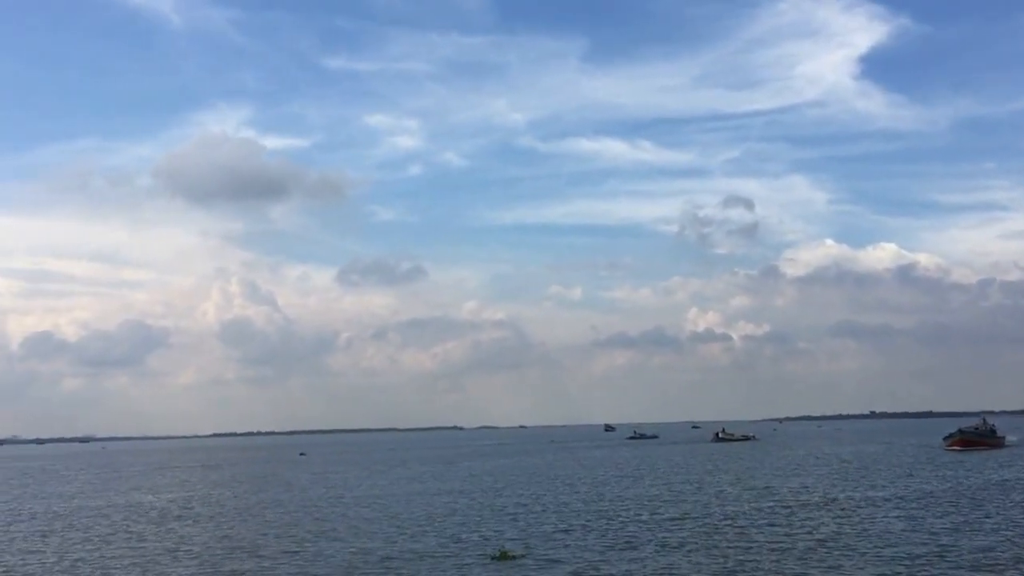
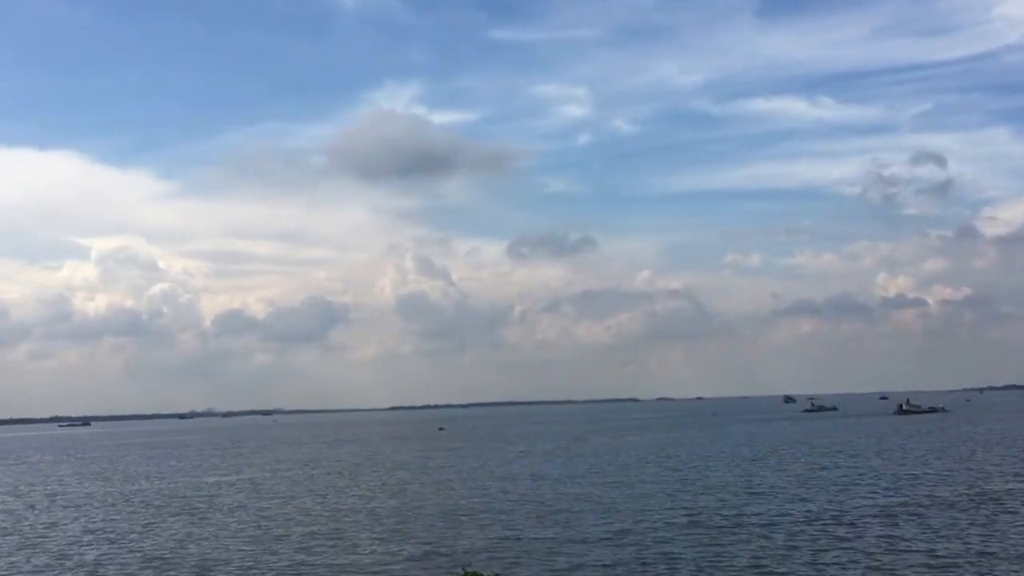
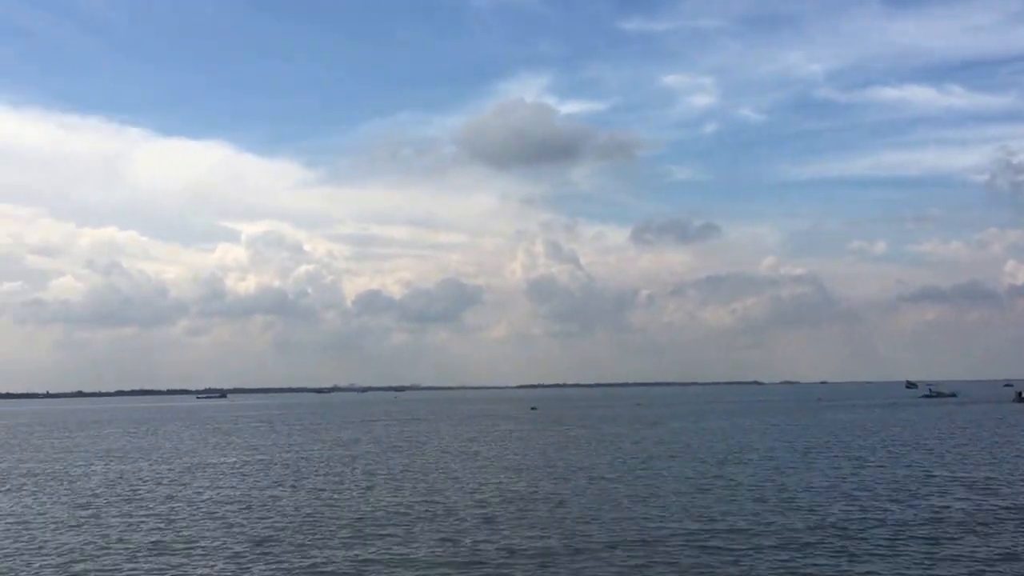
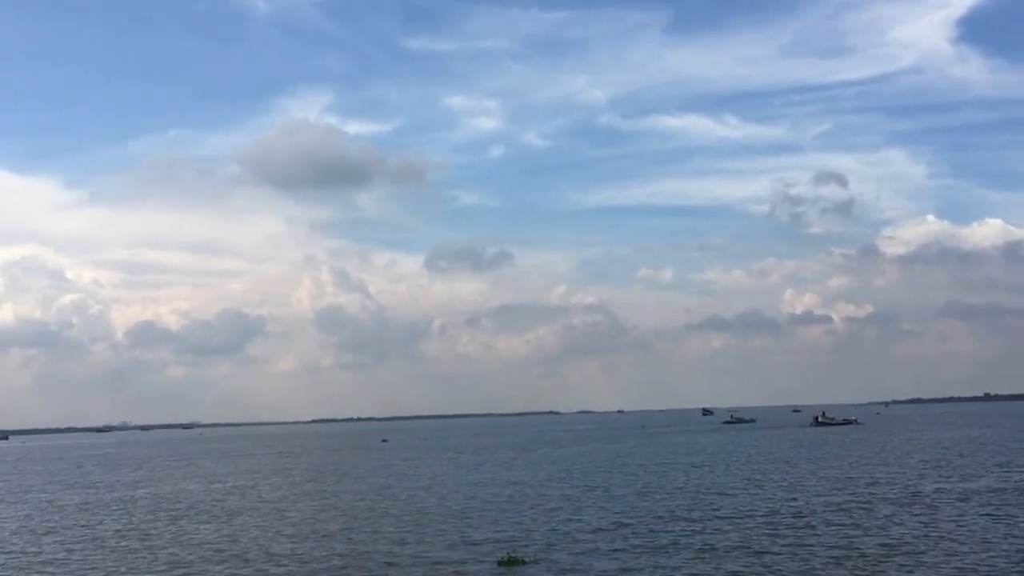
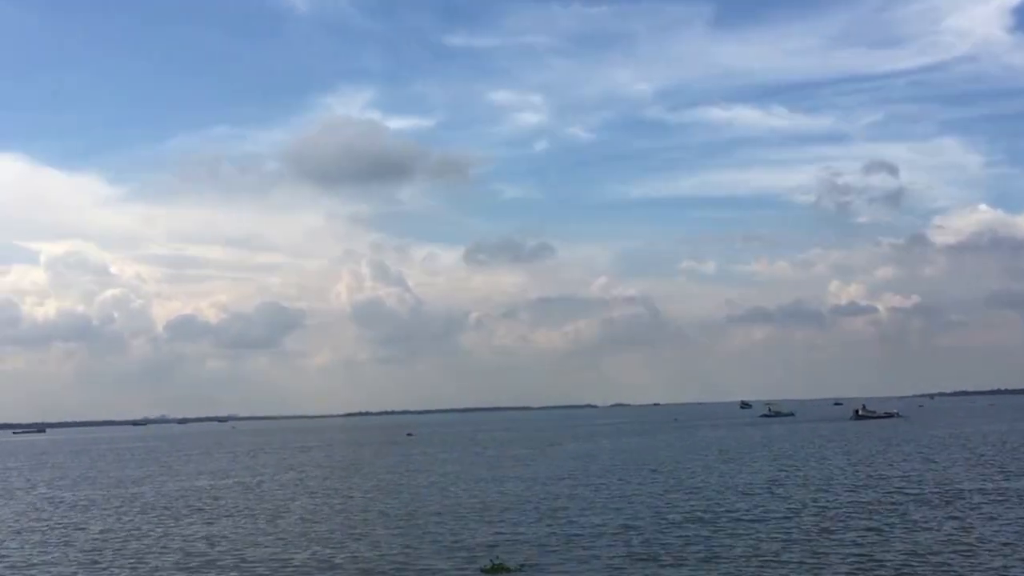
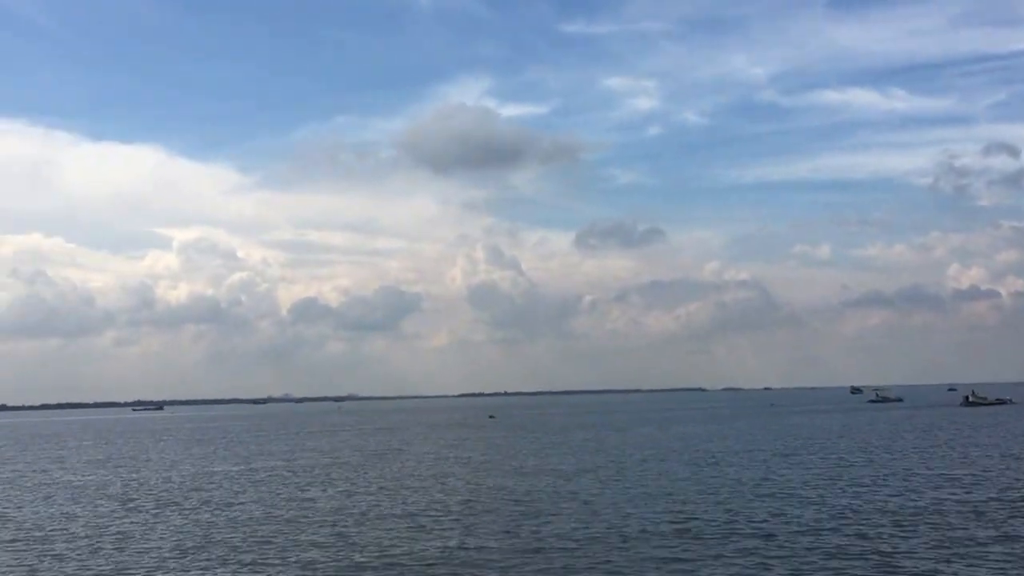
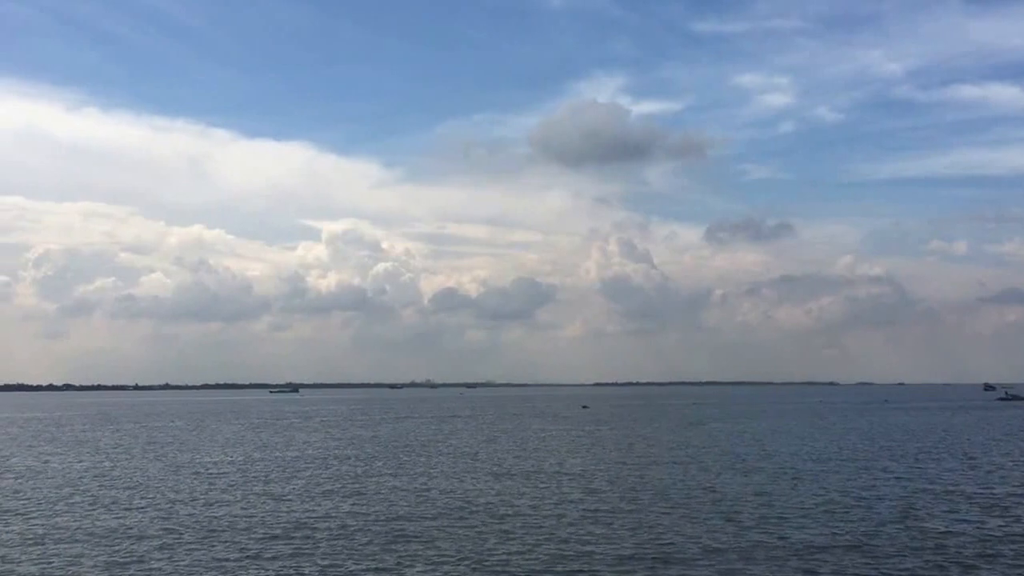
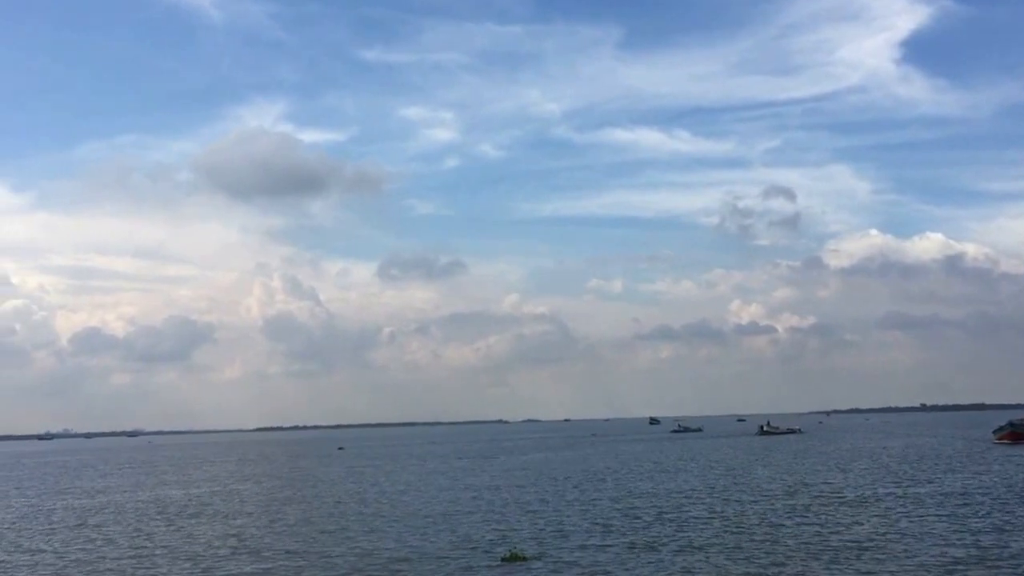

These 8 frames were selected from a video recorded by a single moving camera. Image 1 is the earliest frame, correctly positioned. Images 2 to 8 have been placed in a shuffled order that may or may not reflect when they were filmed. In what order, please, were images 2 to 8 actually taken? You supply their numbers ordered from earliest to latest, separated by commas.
8, 4, 5, 2, 6, 3, 7
